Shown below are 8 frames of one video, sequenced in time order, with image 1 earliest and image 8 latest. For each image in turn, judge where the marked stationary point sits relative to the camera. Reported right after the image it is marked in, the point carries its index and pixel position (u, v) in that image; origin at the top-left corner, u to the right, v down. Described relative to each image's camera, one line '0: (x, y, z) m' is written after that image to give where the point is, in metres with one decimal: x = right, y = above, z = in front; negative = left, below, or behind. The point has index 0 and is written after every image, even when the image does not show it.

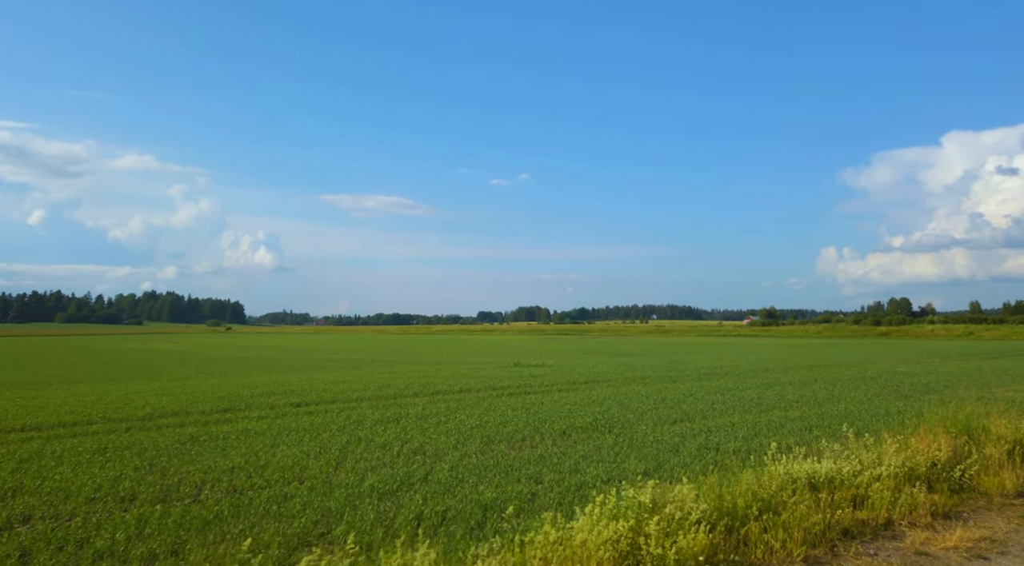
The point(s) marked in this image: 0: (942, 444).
0: (+6.7, -2.5, +11.8) m
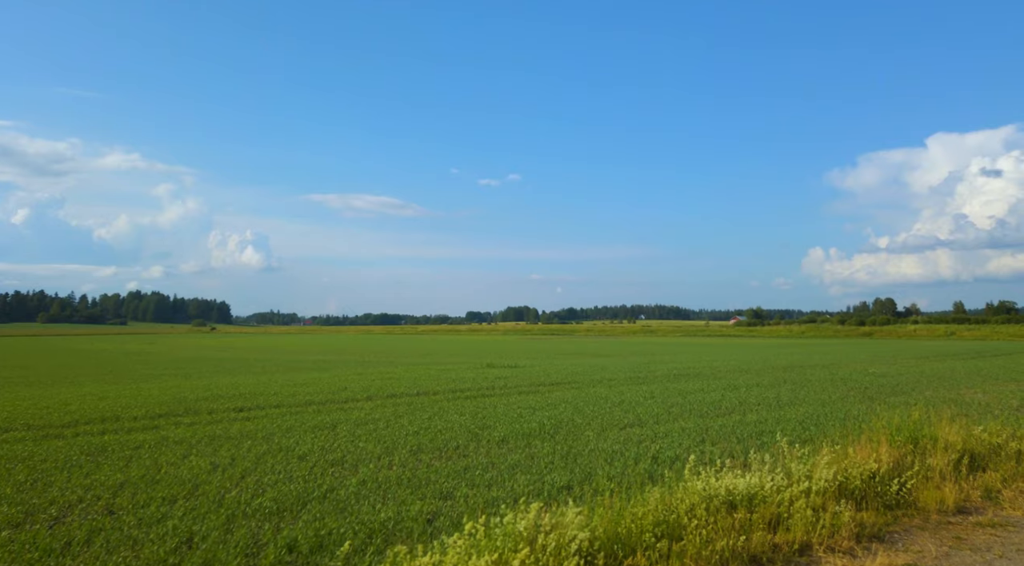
0: (+5.4, -2.5, +11.1) m
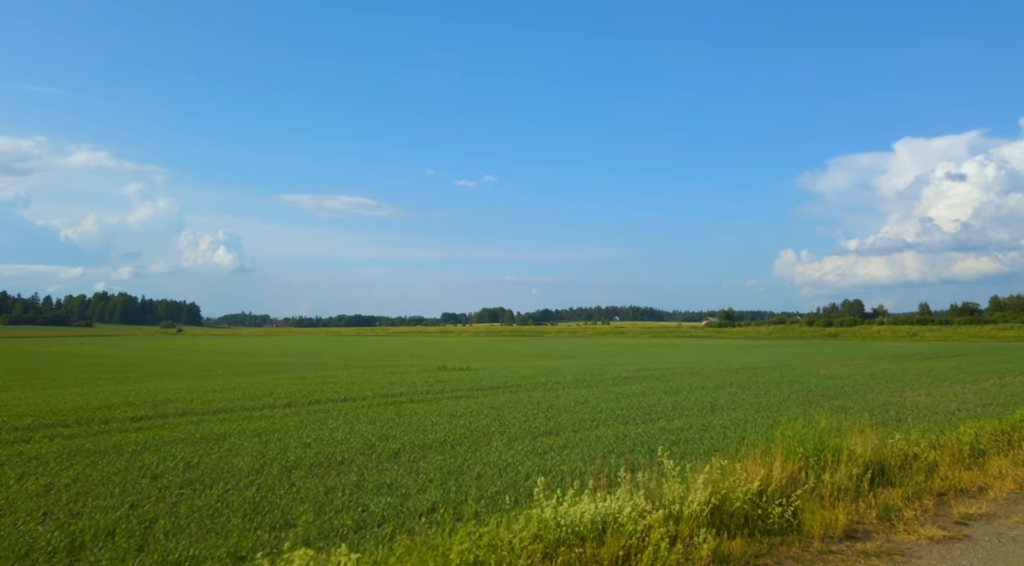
0: (+3.5, -2.5, +10.1) m
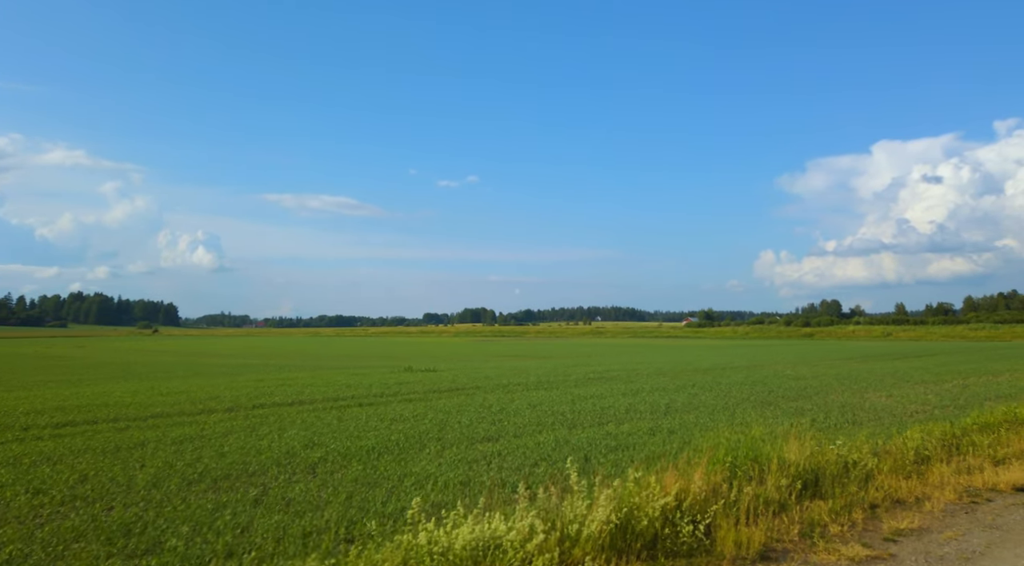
0: (+2.3, -2.5, +9.4) m
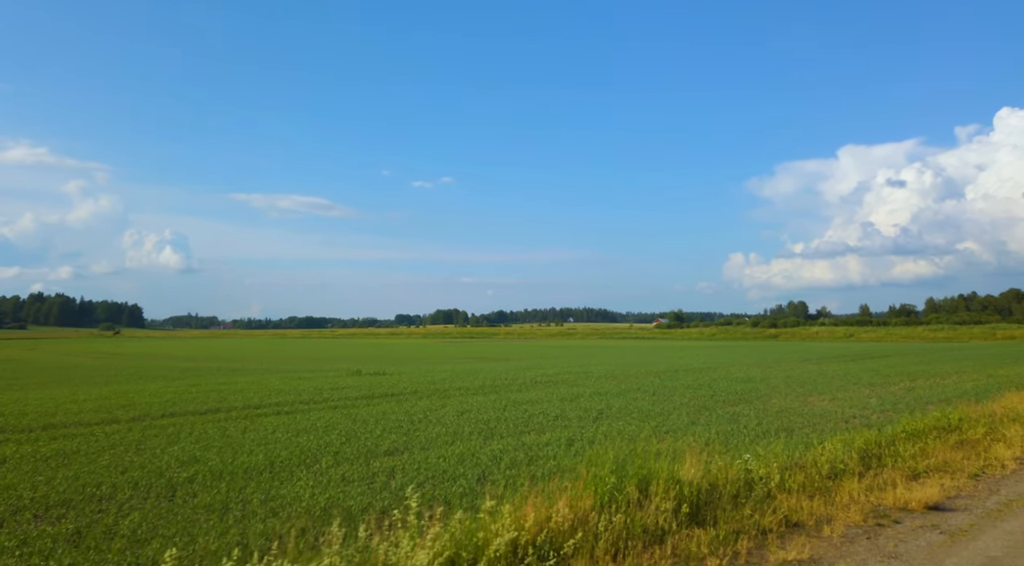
0: (+0.5, -2.5, +8.3) m
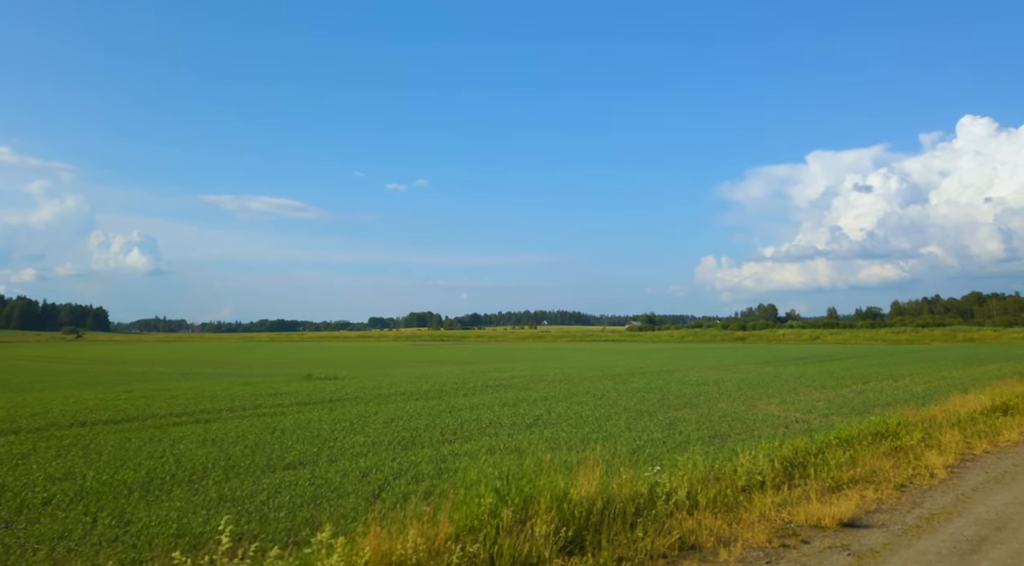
0: (-1.0, -2.5, +7.3) m
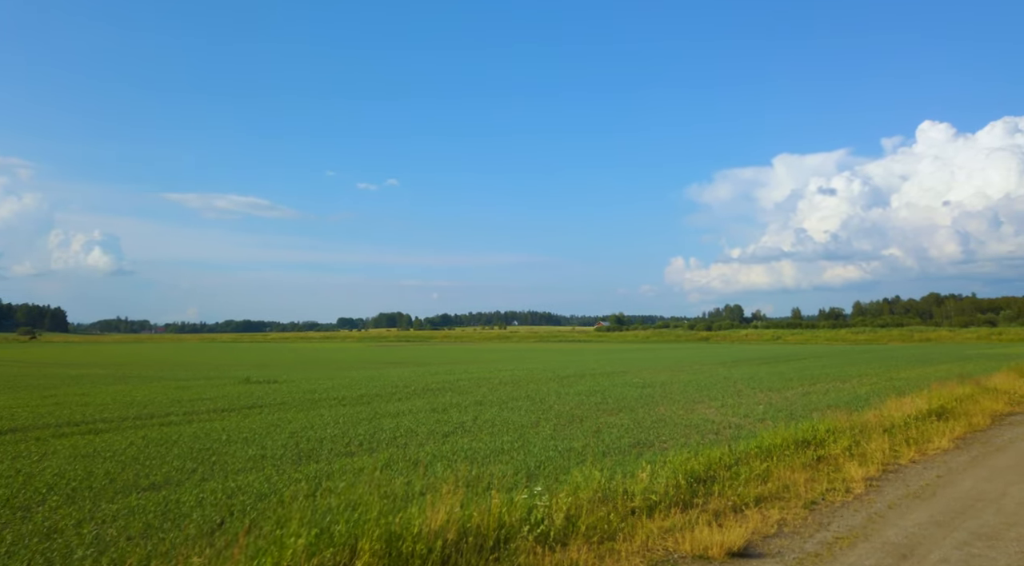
0: (-2.7, -2.4, +6.0) m
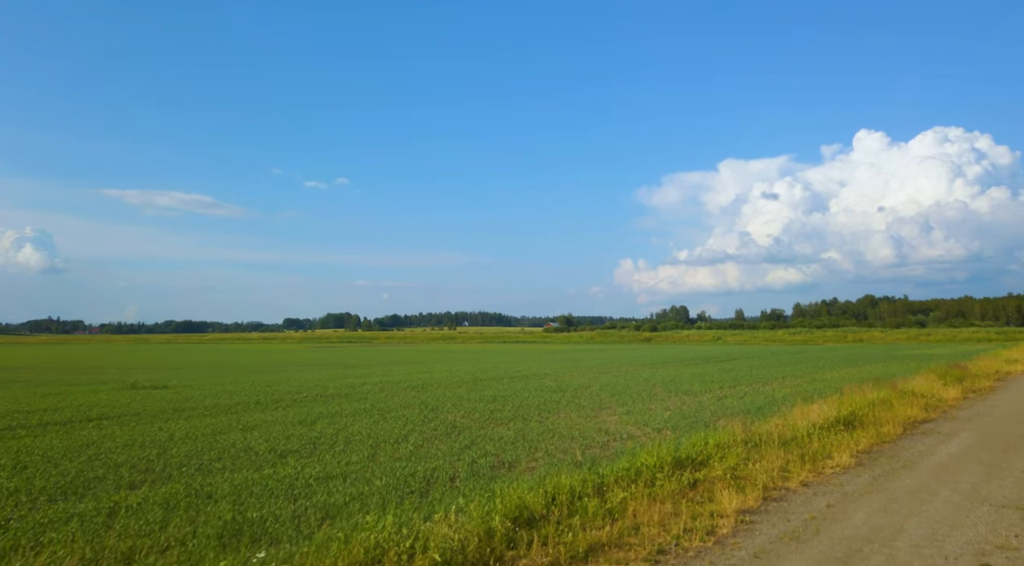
0: (-5.1, -2.3, +2.9) m
